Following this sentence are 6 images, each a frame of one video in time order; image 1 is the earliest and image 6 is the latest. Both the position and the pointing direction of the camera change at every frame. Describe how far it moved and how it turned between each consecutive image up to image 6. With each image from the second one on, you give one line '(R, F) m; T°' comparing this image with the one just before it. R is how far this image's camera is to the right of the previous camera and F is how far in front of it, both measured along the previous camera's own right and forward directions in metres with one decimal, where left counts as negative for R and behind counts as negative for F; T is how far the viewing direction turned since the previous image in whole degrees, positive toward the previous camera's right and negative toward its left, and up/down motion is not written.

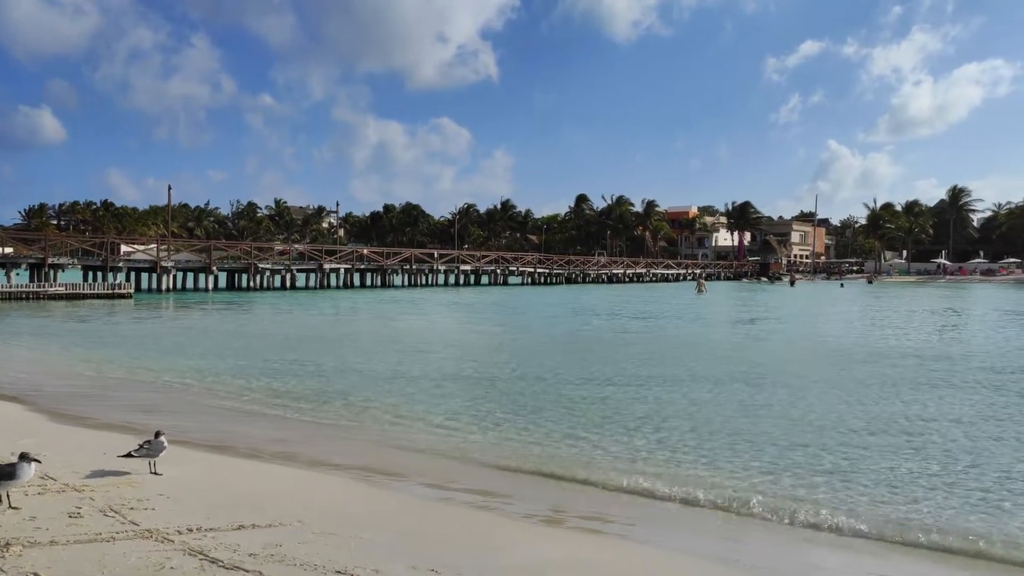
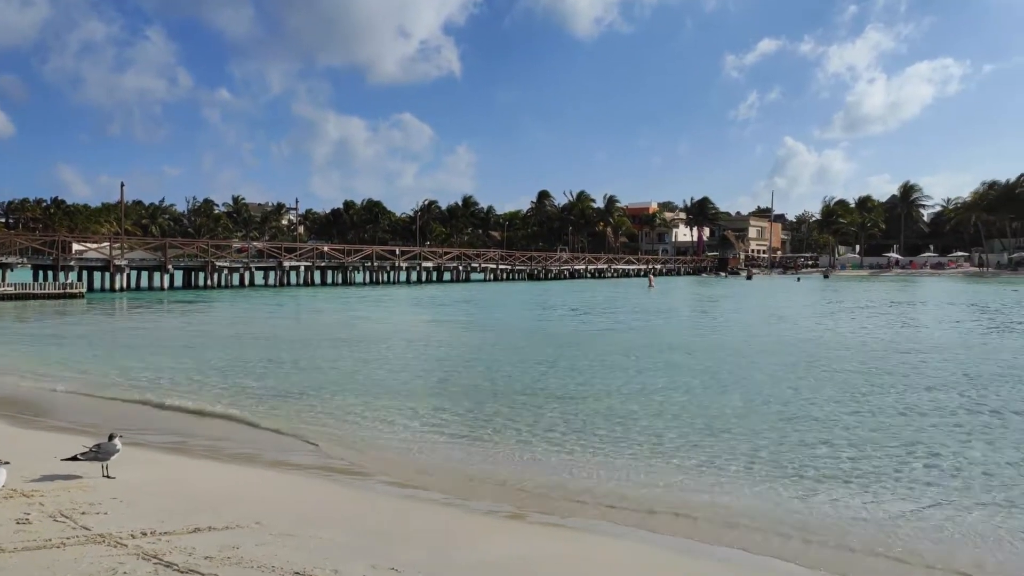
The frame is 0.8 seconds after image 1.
(0.0, 0.0) m; +3°
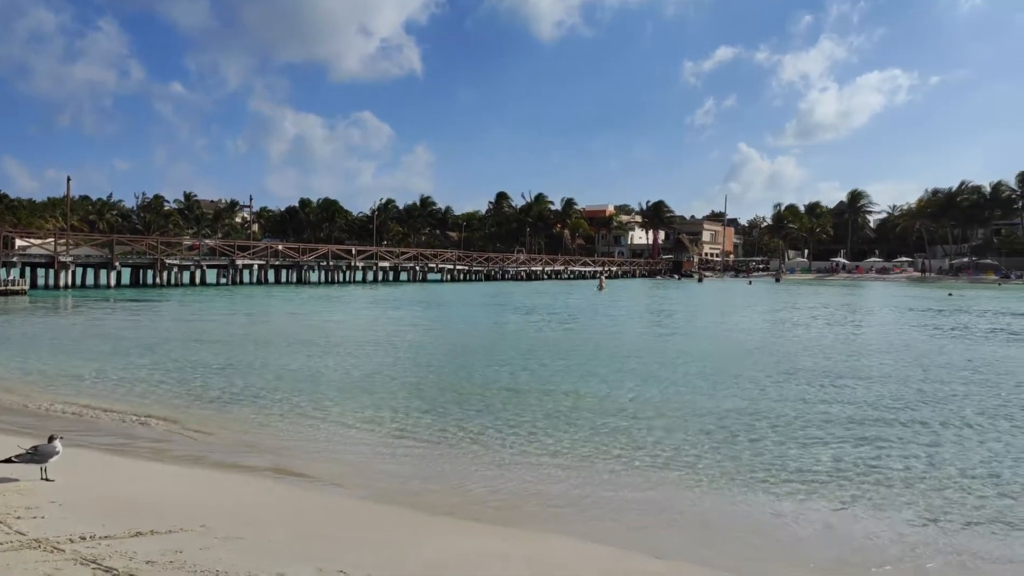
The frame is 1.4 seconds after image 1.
(0.0, 0.0) m; +3°
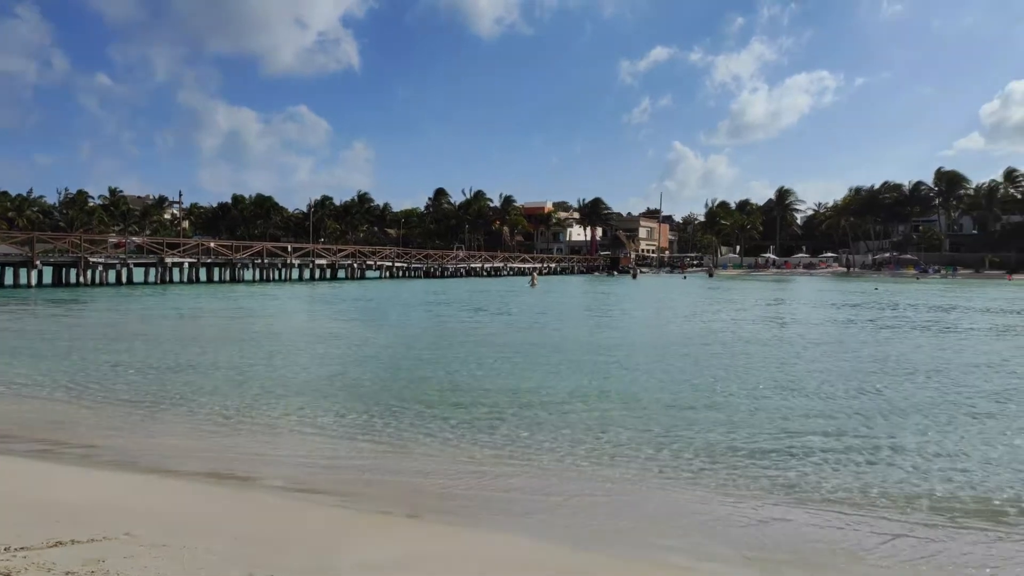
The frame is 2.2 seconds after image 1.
(-1.9, +0.3) m; -9°
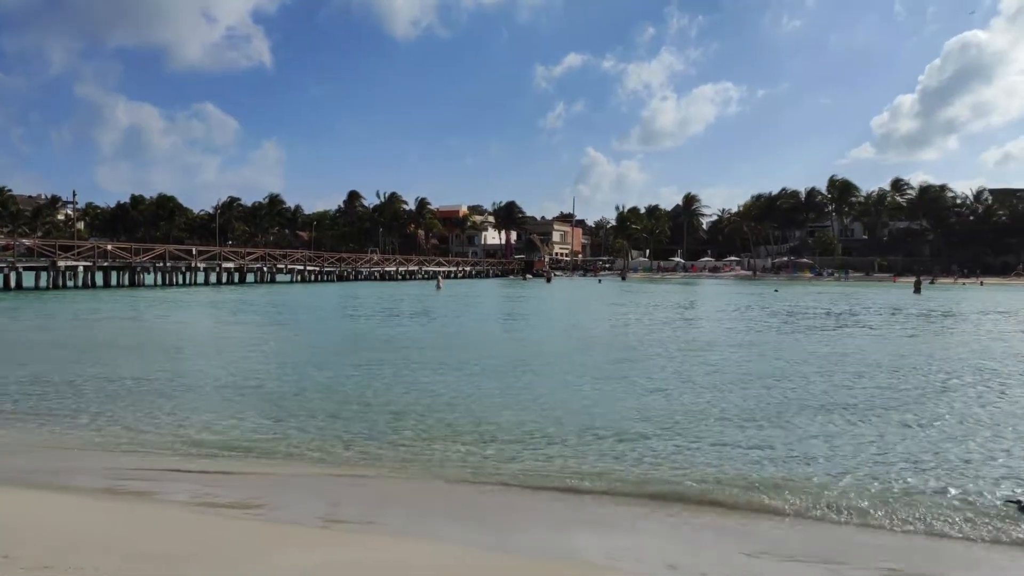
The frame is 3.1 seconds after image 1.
(+0.2, 0.0) m; +6°
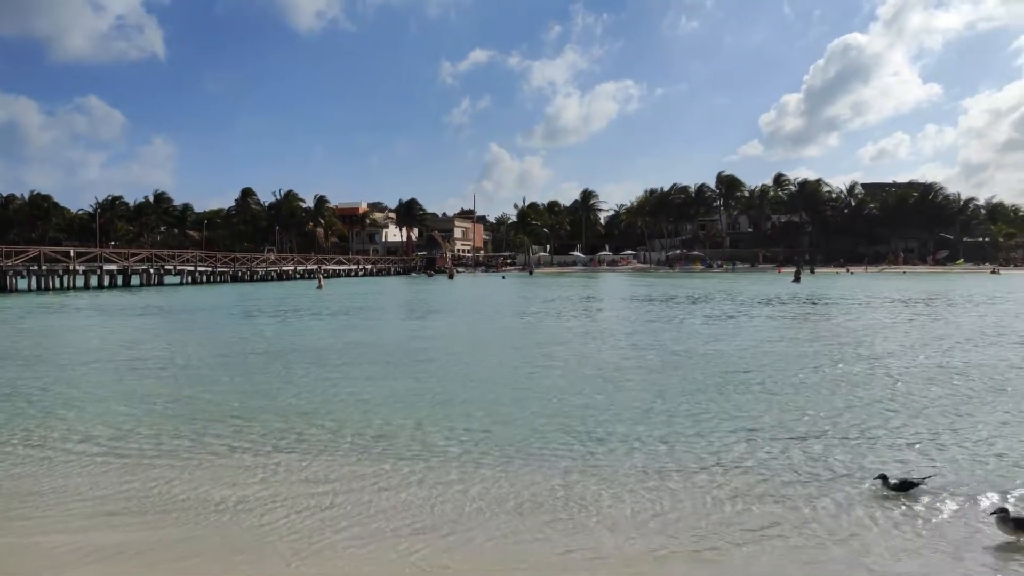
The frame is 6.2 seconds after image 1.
(+0.6, +0.2) m; +7°
